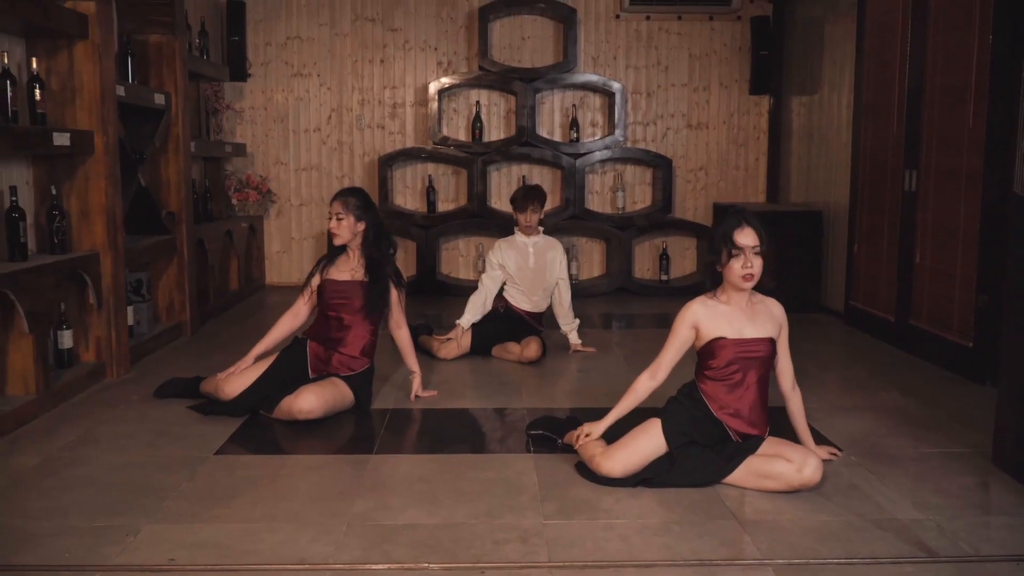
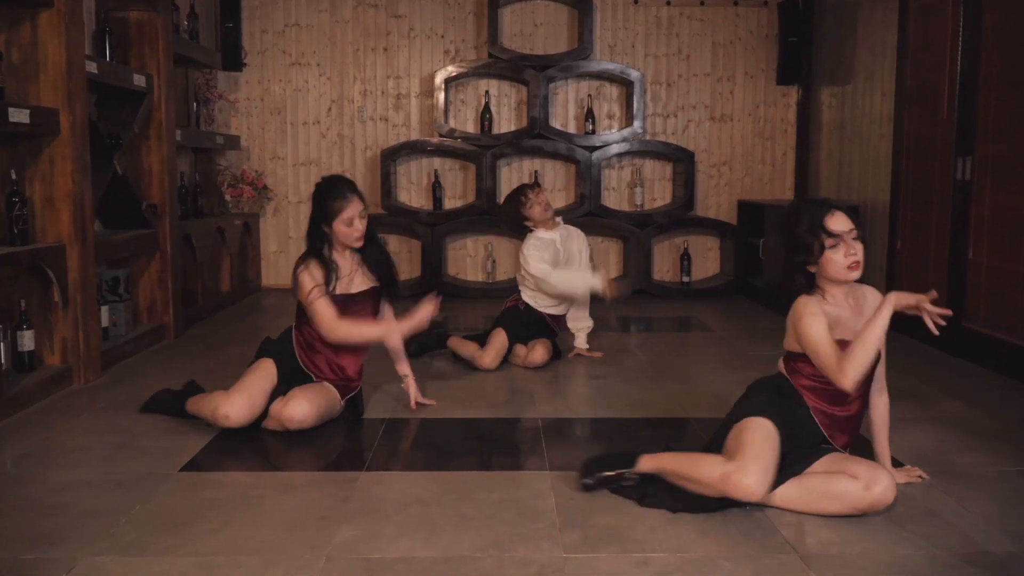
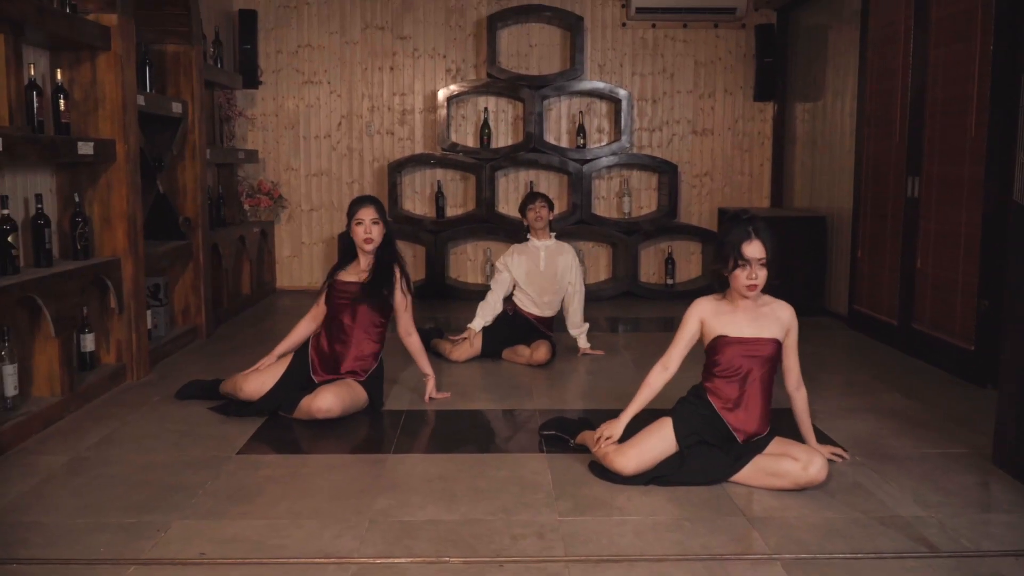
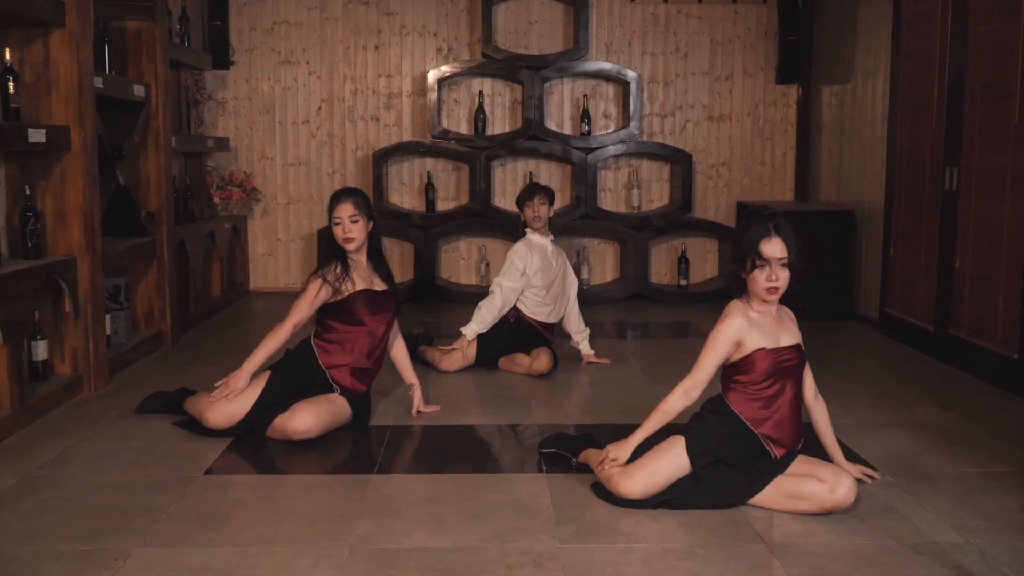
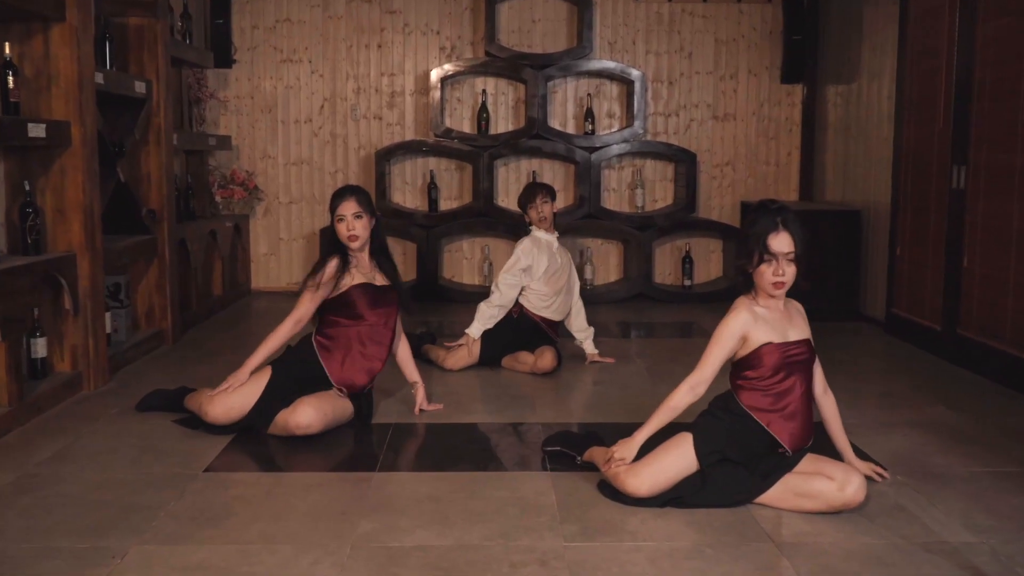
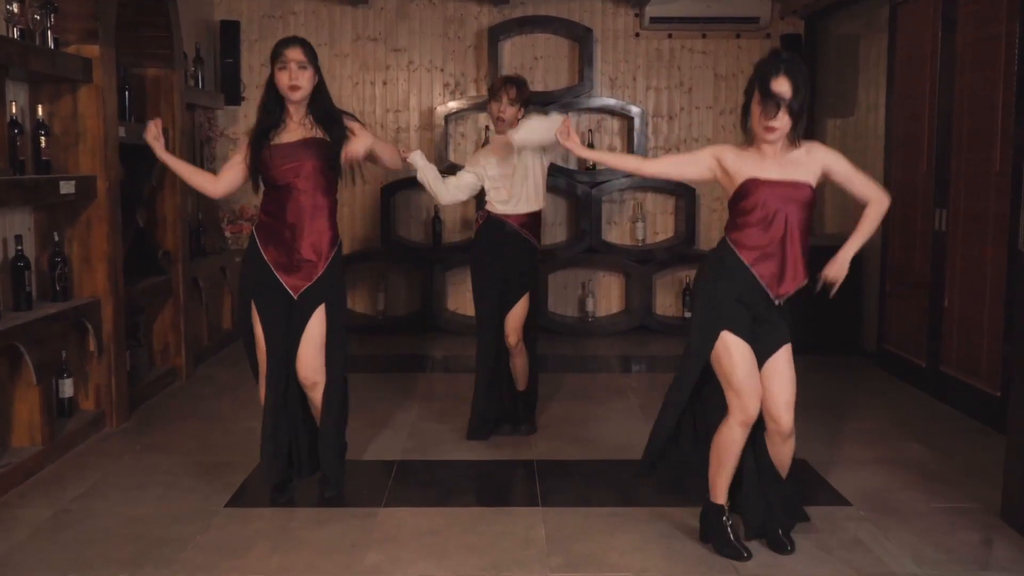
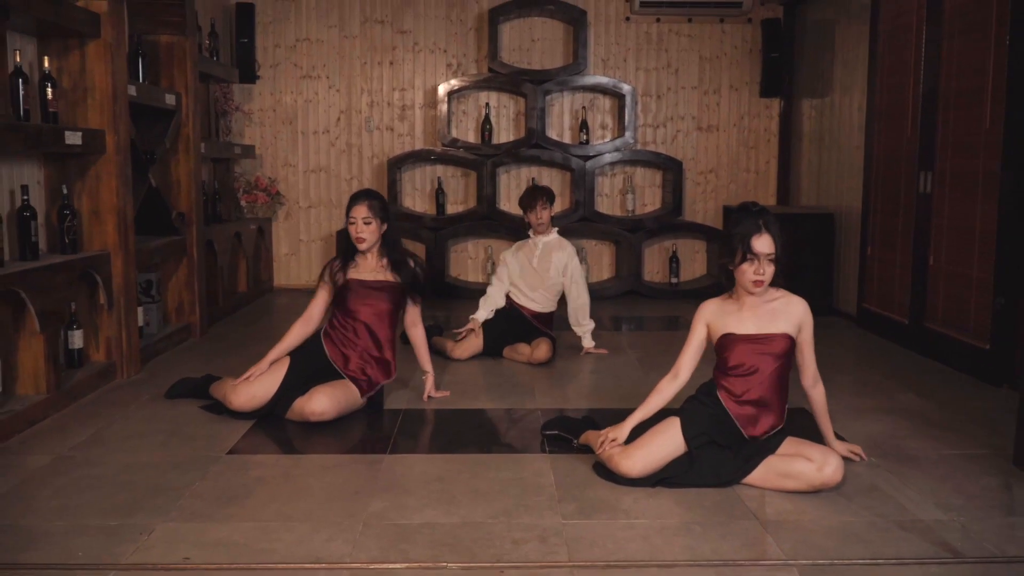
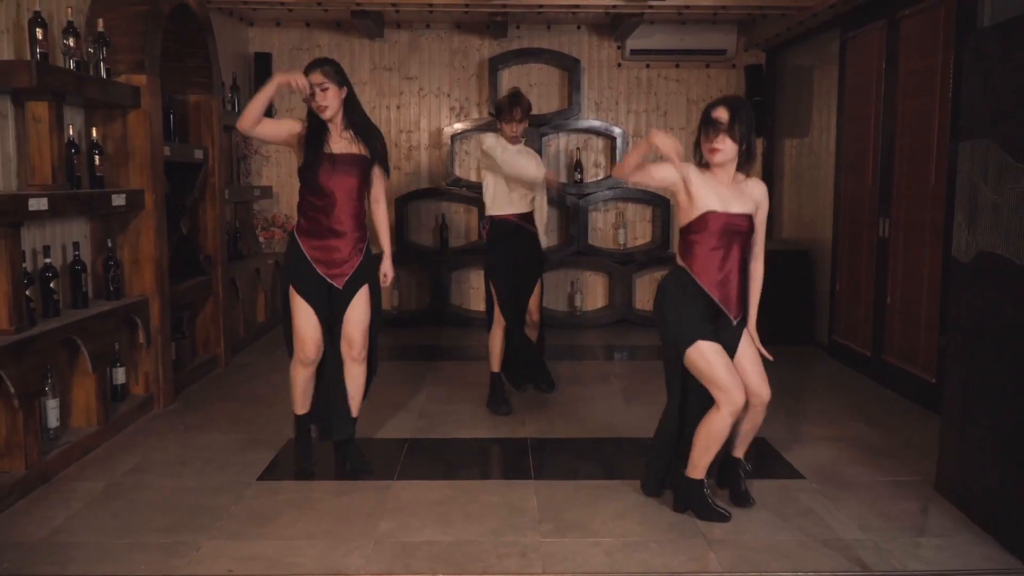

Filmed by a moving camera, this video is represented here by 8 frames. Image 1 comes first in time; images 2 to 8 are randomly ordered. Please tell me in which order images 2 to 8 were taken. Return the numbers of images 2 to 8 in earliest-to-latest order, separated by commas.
4, 3, 5, 7, 2, 8, 6
